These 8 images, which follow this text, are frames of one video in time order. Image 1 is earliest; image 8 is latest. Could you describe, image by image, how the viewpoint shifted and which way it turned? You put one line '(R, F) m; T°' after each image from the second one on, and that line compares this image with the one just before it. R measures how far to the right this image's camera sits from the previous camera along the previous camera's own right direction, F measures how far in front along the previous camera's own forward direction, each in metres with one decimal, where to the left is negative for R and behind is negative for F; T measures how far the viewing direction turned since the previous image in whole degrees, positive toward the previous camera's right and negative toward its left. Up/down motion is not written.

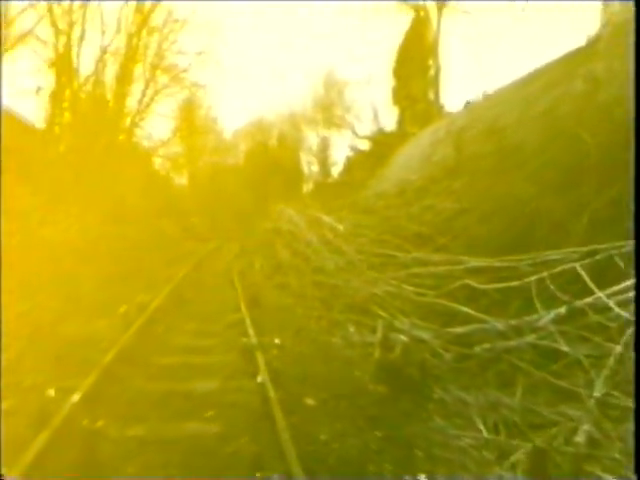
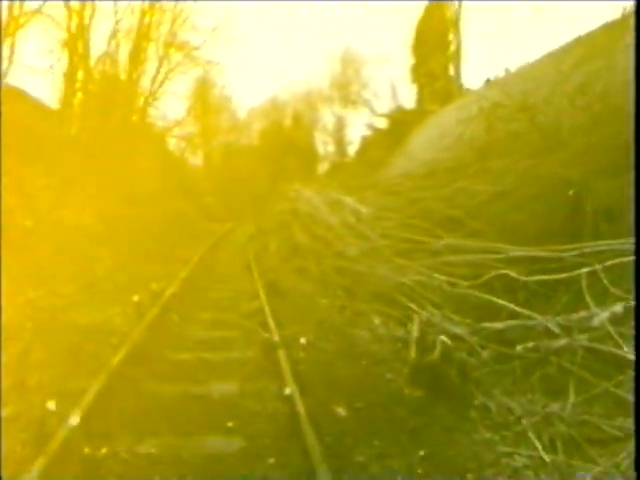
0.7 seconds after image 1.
(-0.2, +0.5) m; -2°
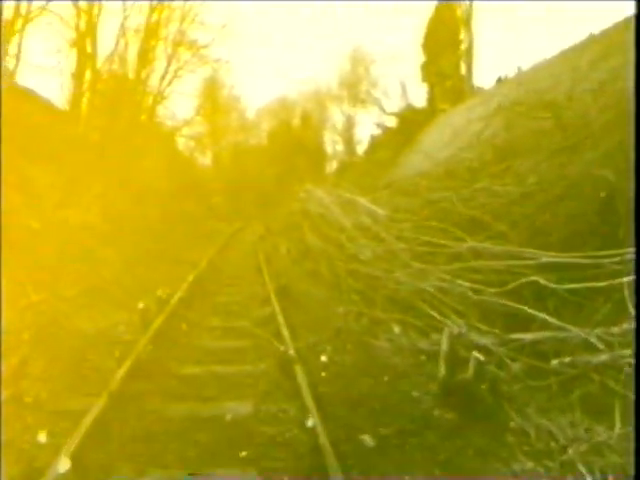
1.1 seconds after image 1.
(-0.1, +0.4) m; -1°
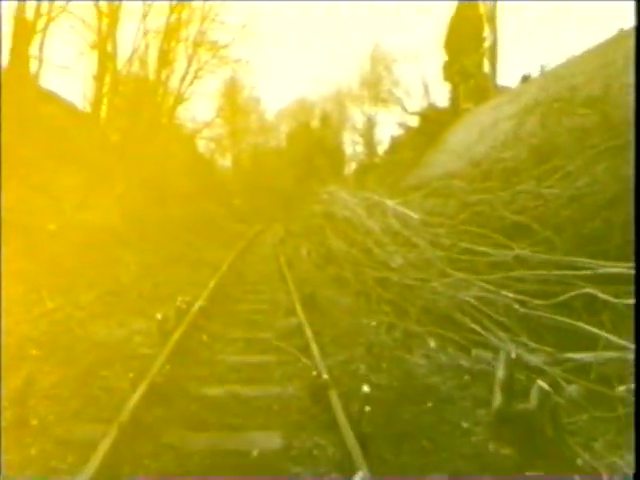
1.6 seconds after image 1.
(-0.2, +0.5) m; -2°
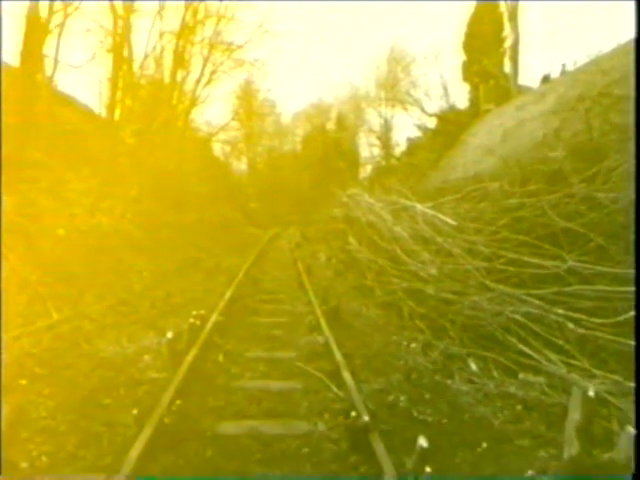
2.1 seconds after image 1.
(-0.2, +0.6) m; -2°
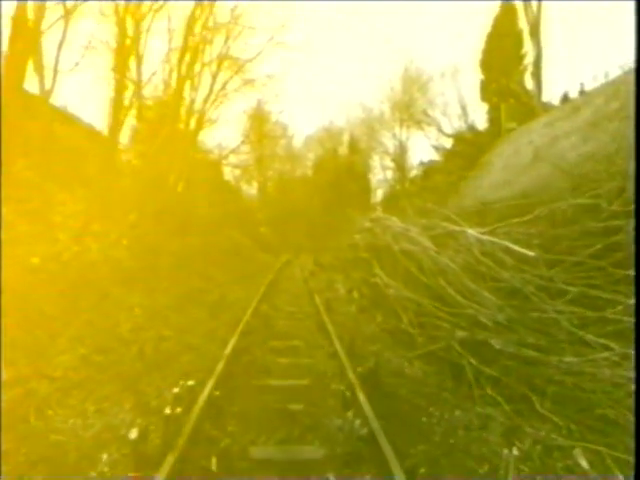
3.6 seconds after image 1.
(-0.2, +1.6) m; -1°
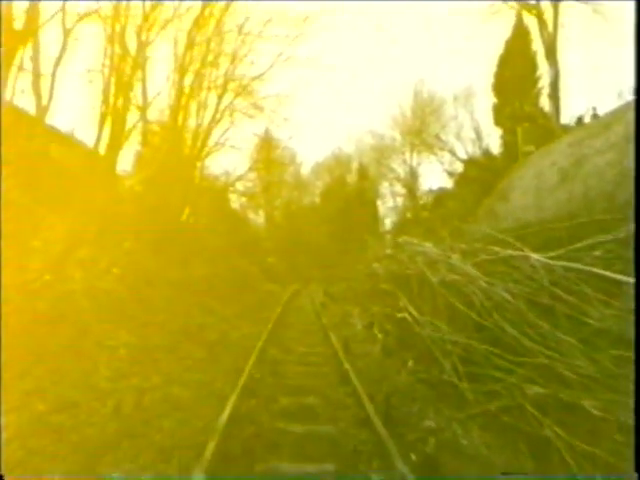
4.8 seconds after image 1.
(-0.2, +1.3) m; -1°
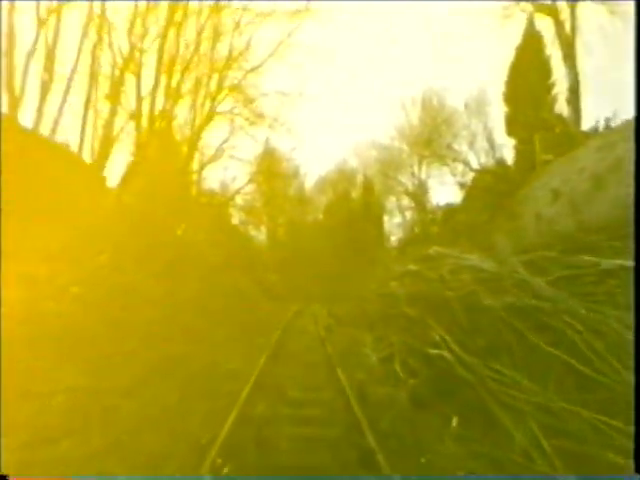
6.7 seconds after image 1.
(0.0, +1.9) m; 0°
